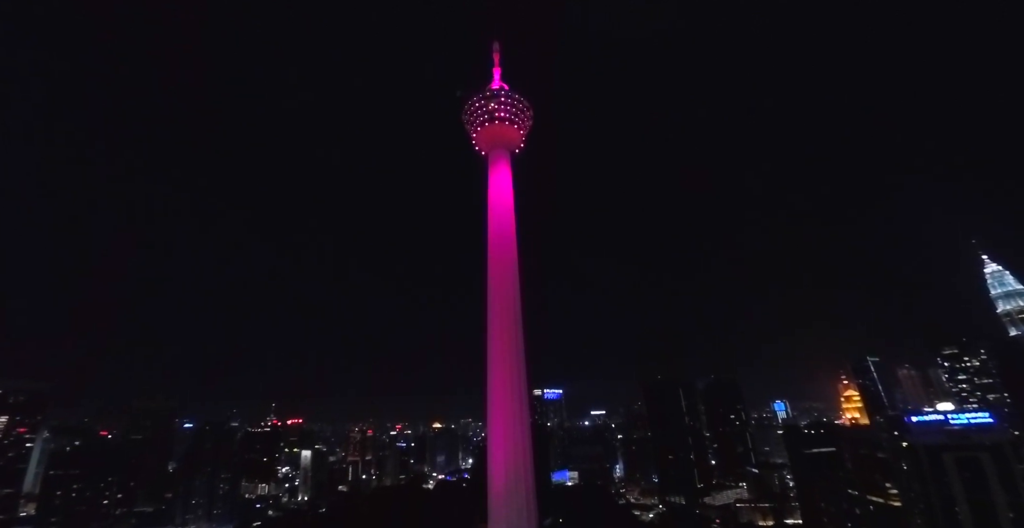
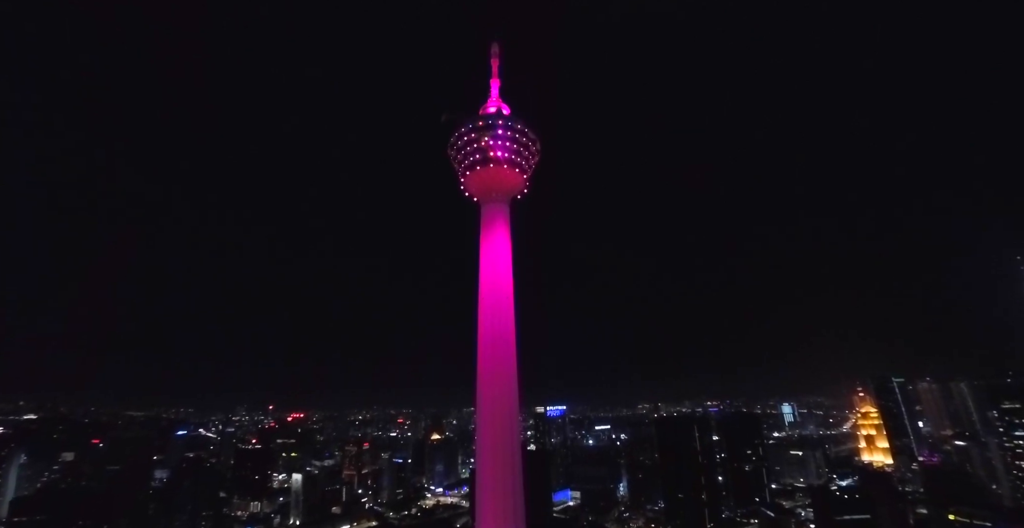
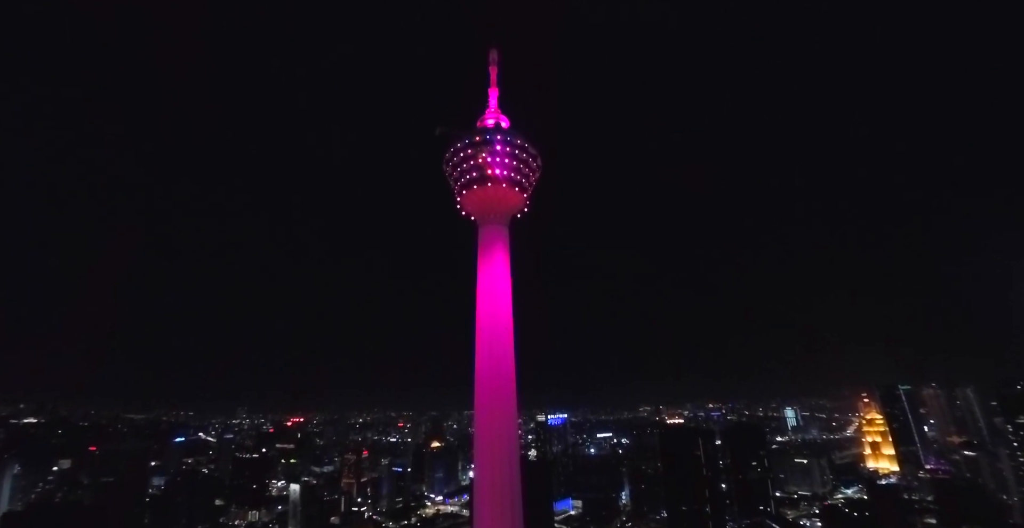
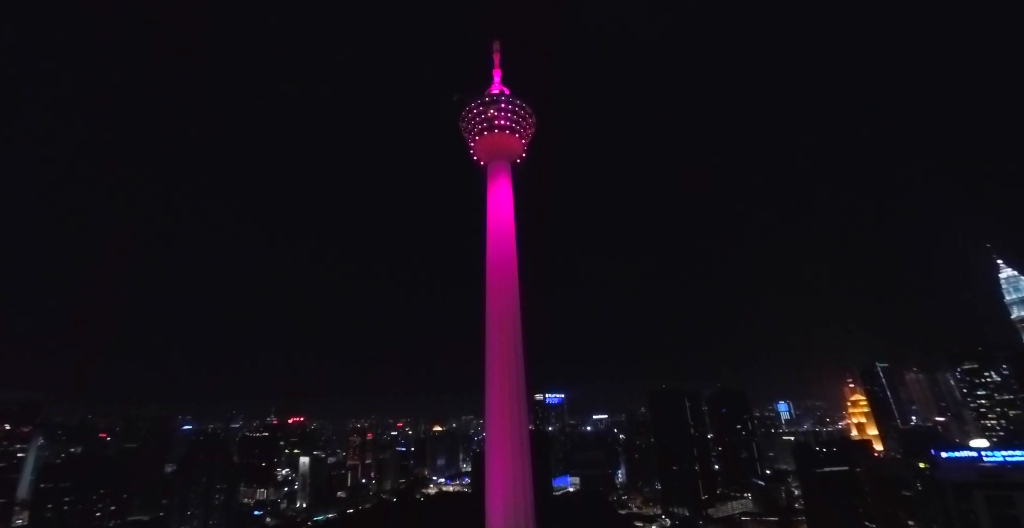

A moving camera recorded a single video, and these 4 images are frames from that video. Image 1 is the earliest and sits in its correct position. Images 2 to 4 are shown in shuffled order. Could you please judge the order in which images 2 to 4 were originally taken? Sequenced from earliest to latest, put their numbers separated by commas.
4, 2, 3
